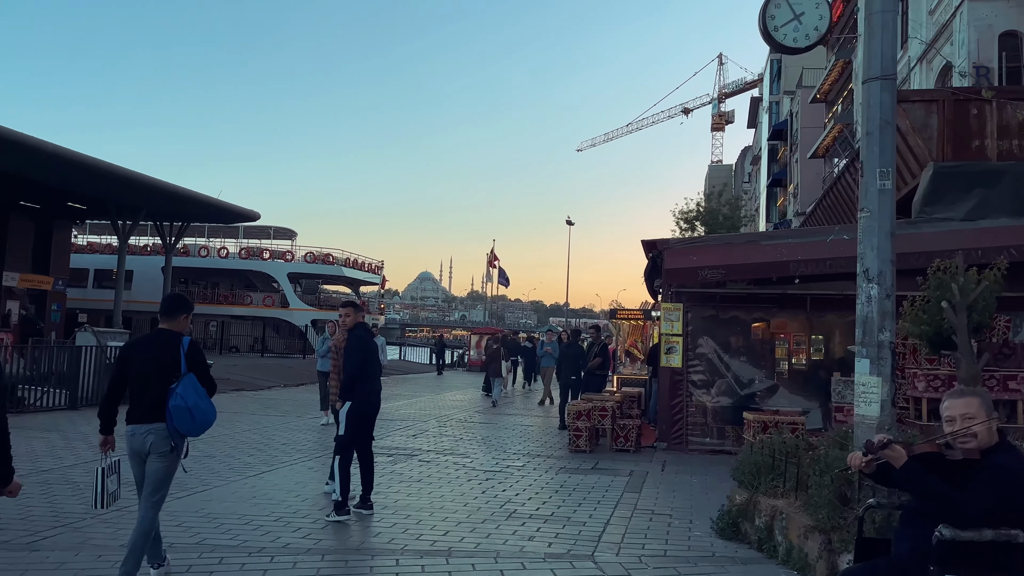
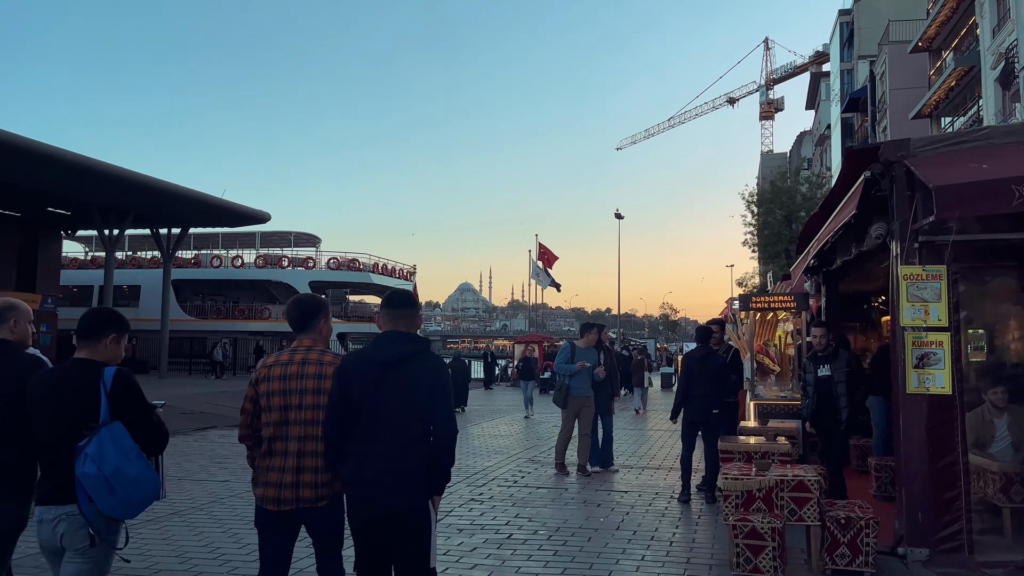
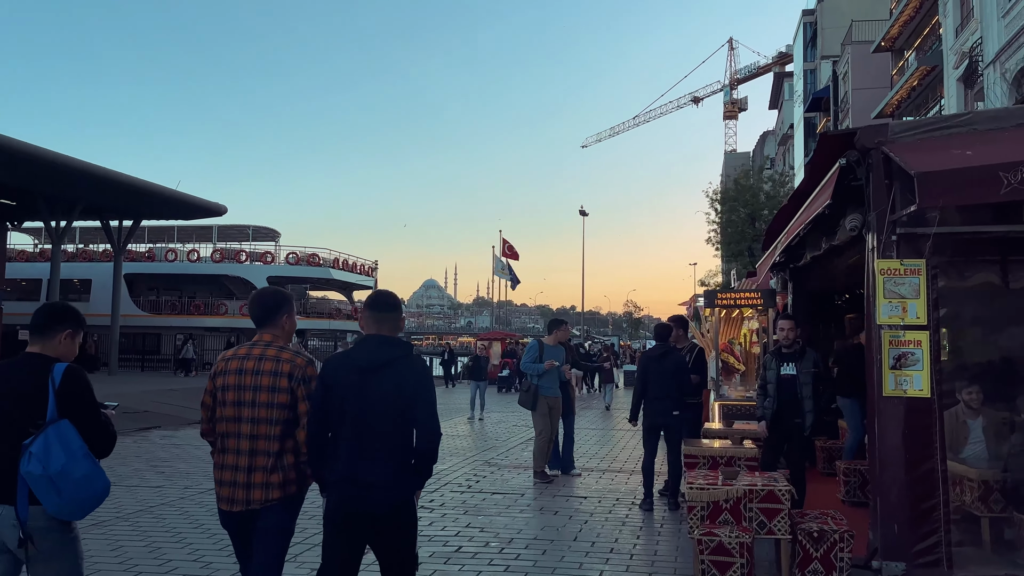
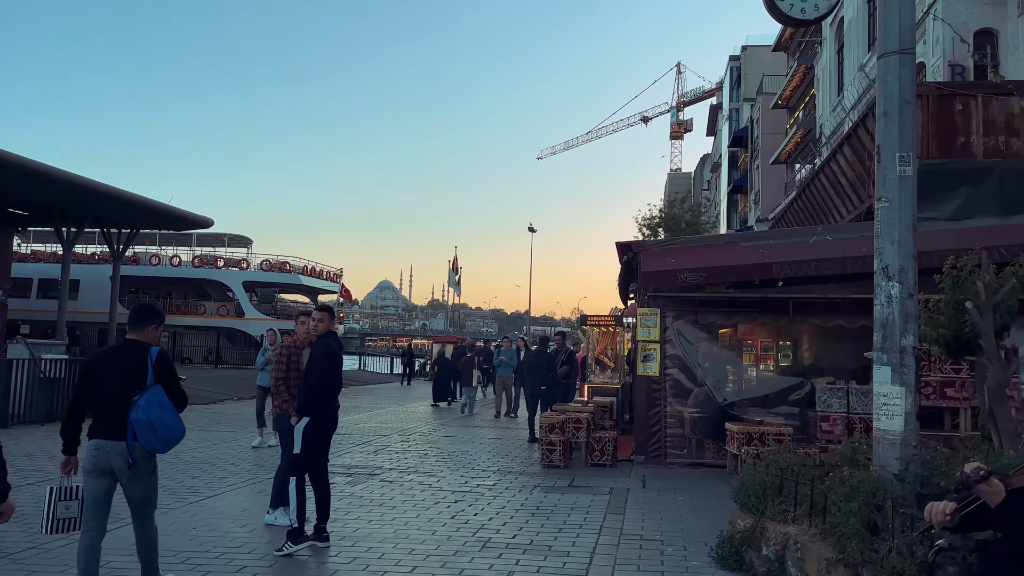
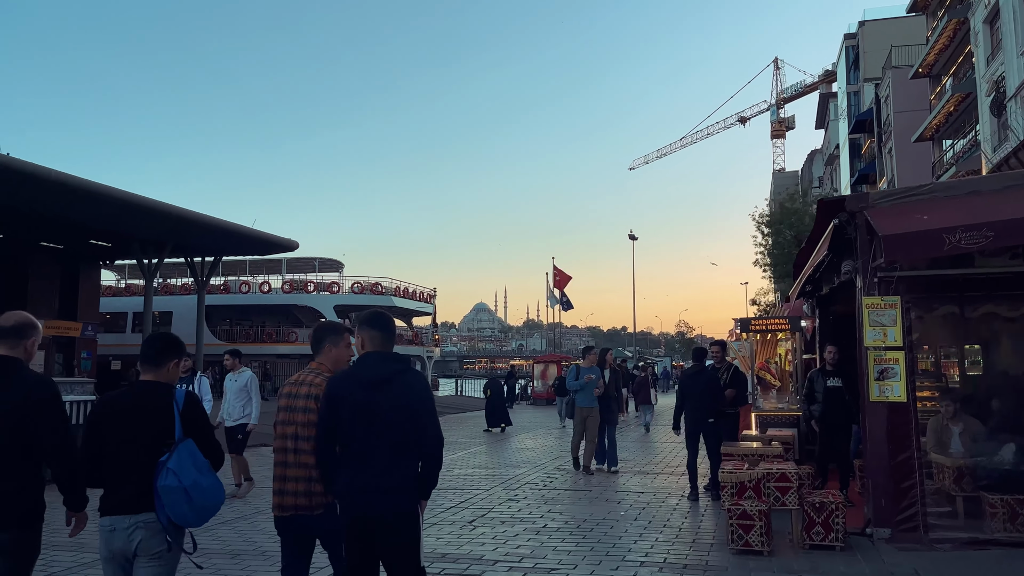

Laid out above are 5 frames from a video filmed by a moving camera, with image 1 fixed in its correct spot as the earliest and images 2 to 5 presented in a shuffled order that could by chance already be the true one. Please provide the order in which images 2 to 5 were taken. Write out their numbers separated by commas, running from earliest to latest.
4, 5, 2, 3
